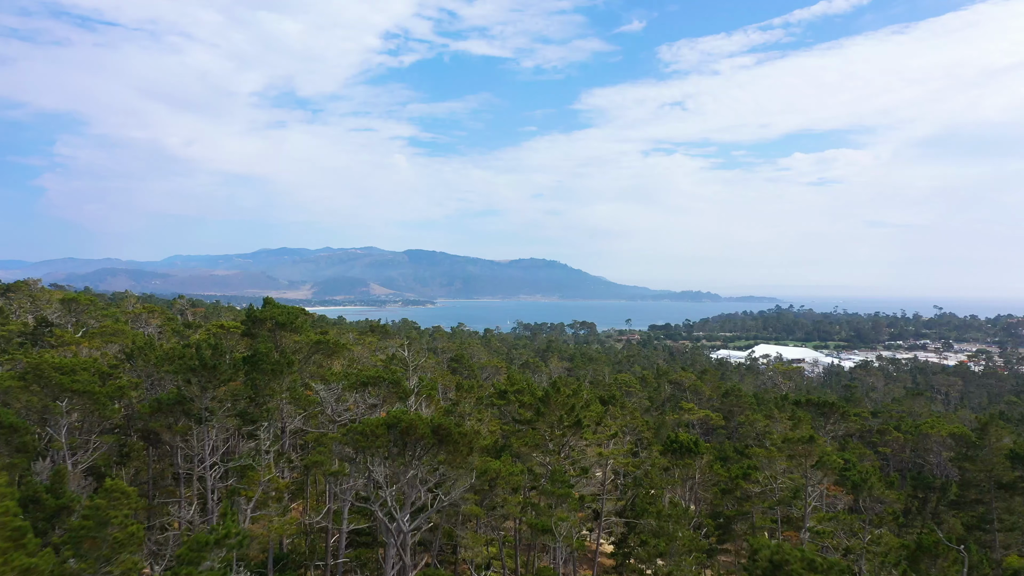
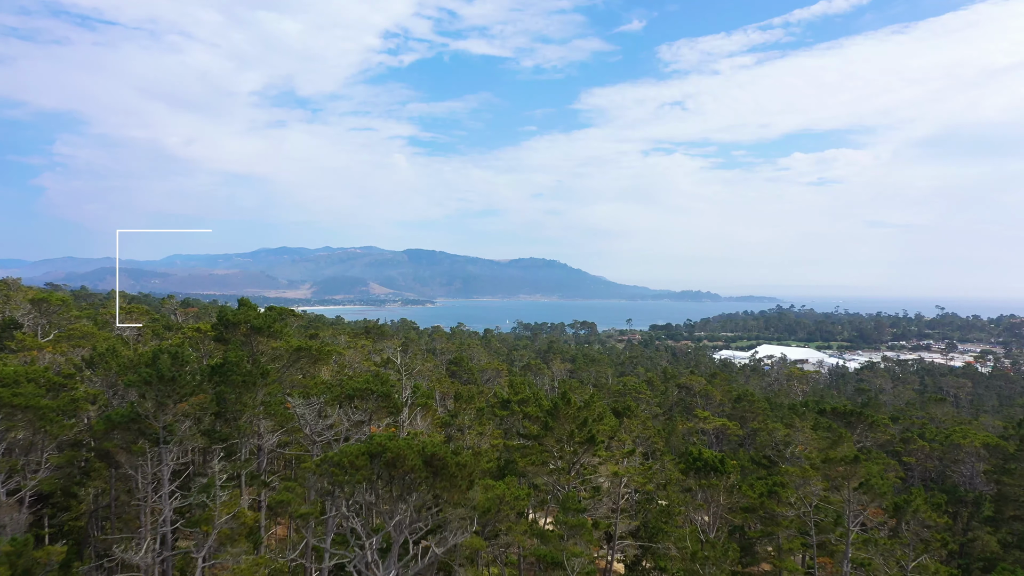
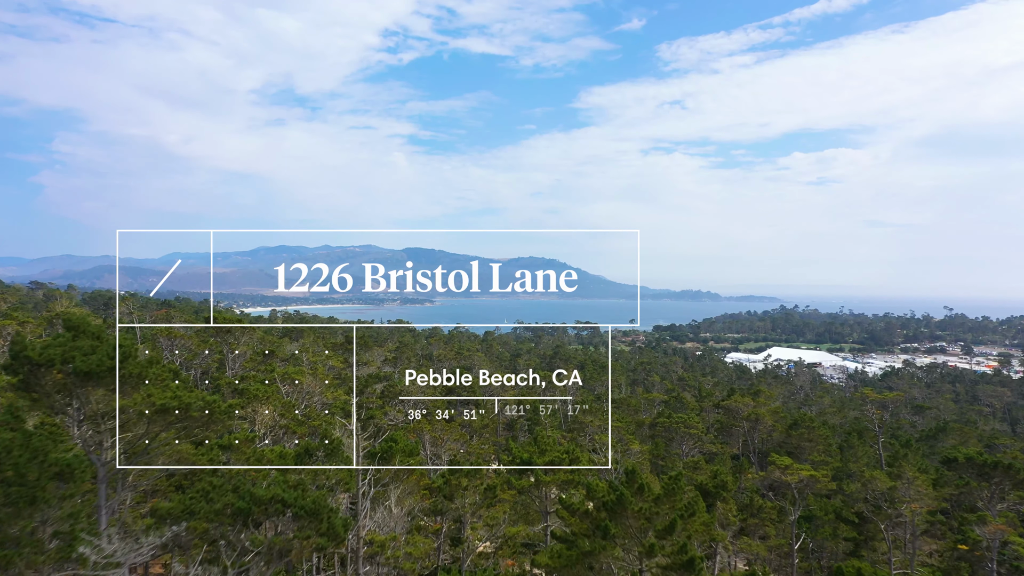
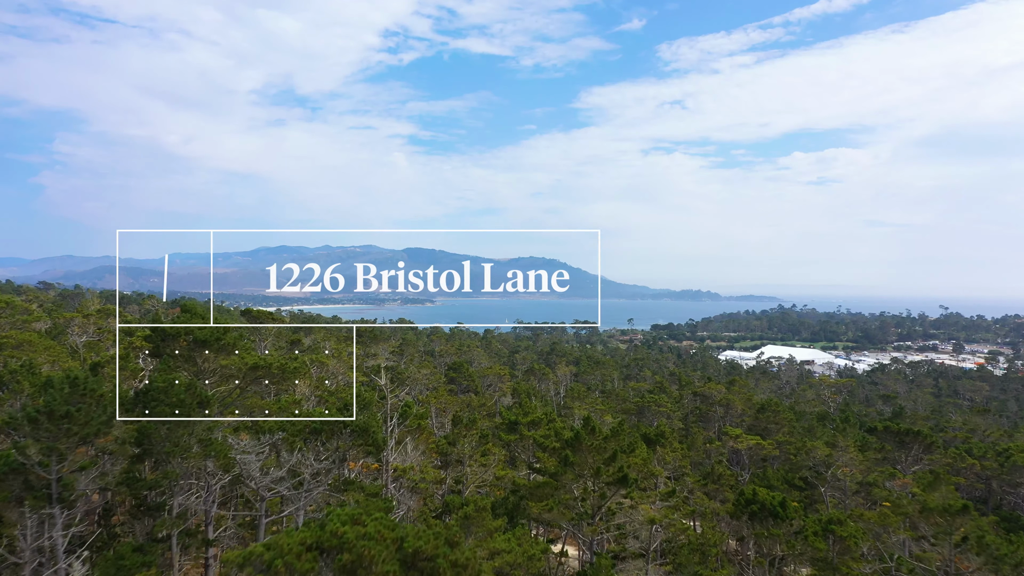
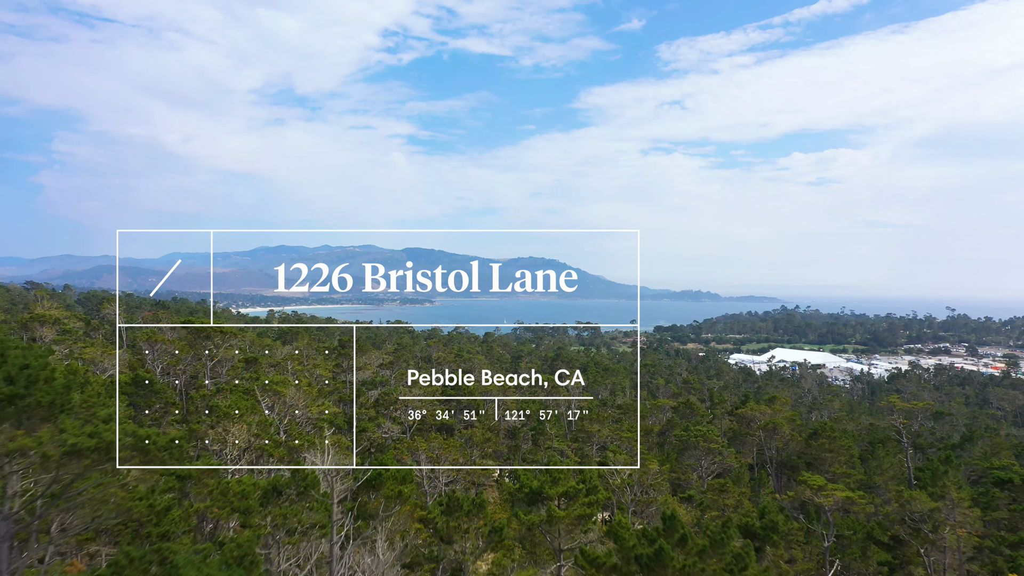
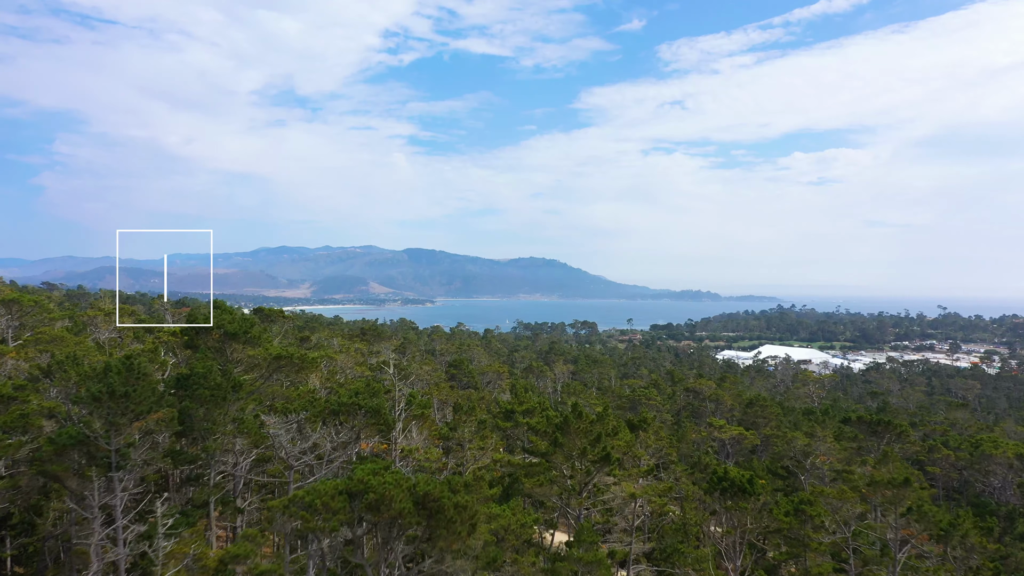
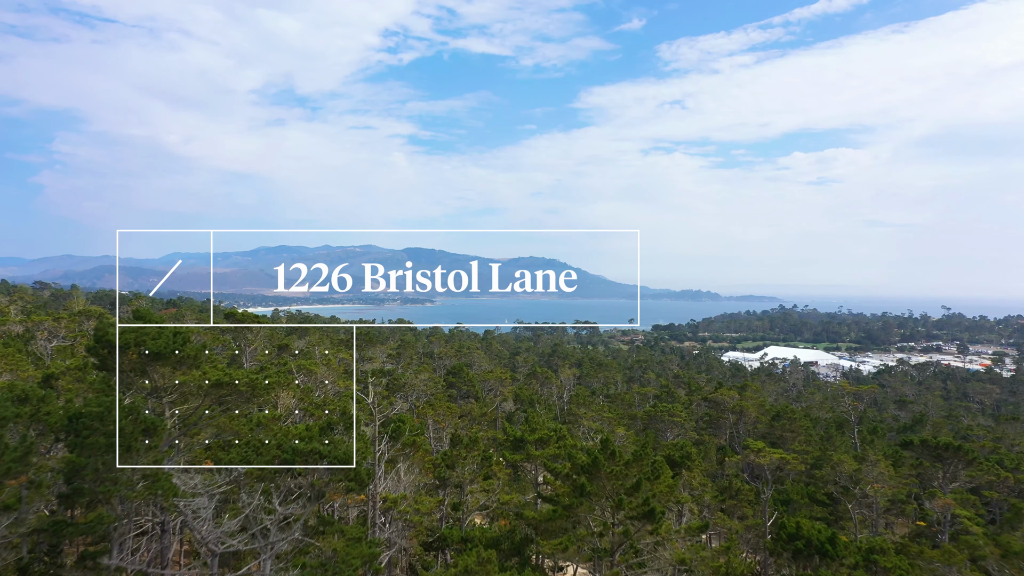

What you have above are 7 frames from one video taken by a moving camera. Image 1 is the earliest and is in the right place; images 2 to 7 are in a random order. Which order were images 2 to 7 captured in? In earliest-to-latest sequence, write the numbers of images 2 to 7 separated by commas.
2, 6, 4, 7, 3, 5
